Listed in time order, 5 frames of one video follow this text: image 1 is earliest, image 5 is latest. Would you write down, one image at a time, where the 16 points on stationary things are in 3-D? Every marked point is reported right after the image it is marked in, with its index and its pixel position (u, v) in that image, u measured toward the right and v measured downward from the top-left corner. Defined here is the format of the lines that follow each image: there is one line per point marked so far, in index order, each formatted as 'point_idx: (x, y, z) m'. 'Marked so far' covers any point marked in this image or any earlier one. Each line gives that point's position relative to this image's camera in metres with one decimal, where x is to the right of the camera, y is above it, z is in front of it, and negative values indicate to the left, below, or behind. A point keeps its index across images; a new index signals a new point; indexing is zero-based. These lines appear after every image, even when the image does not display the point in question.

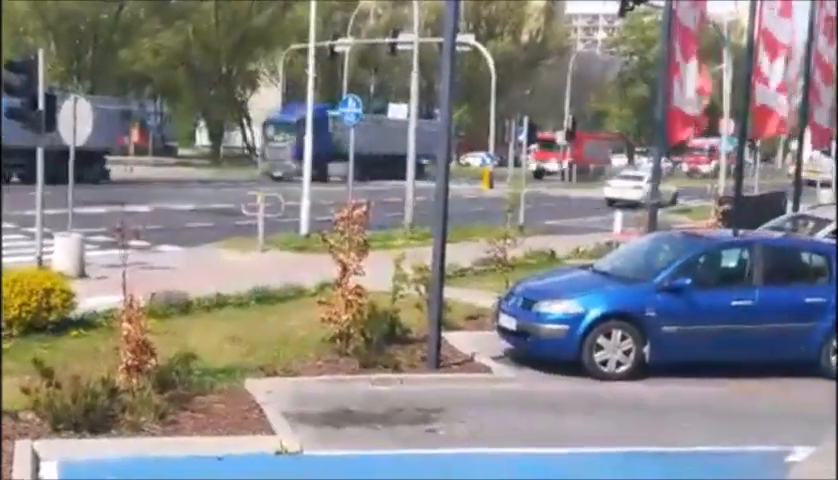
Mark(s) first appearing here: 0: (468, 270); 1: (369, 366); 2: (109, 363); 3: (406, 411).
0: (+0.6, -0.4, +17.0) m
1: (-0.4, -1.0, +10.0) m
2: (-2.3, -0.9, +9.3) m
3: (-0.1, -1.1, +8.2) m
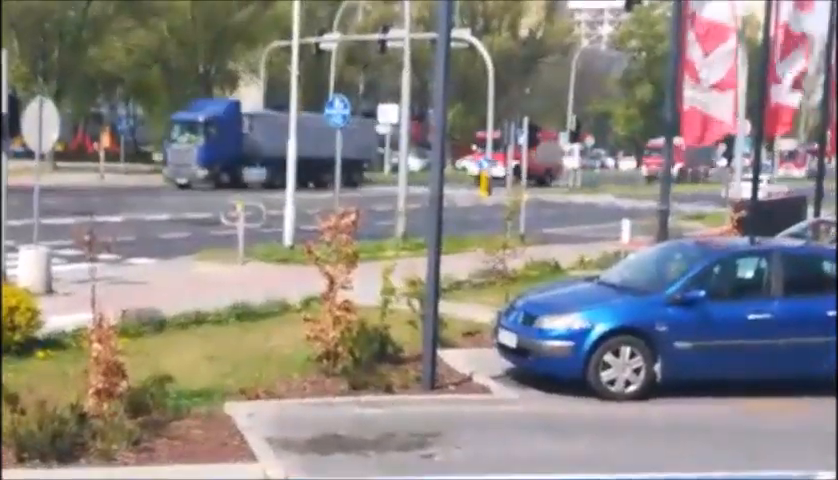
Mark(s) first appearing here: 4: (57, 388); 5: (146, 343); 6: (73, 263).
0: (+0.5, -0.6, +16.5) m
1: (-0.5, -1.1, +9.5) m
2: (-2.4, -1.0, +8.8) m
3: (-0.1, -1.2, +7.7) m
4: (-2.5, -1.0, +8.8) m
5: (-2.4, -0.9, +11.3) m
6: (-5.4, -0.4, +19.7) m
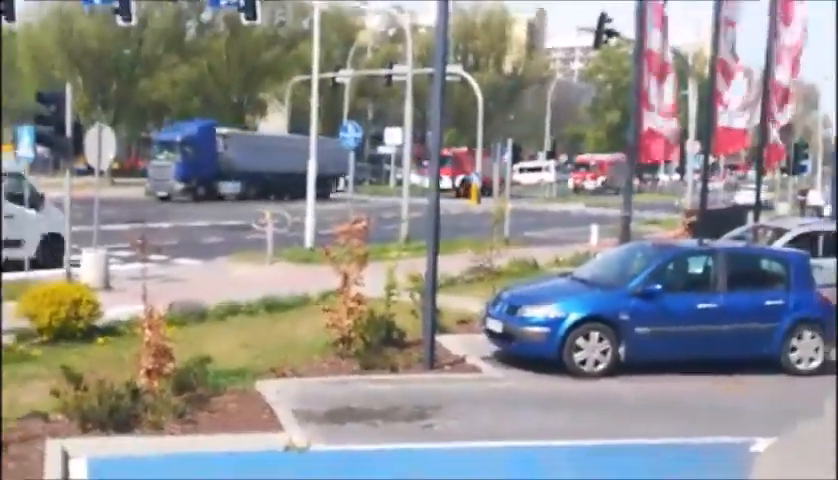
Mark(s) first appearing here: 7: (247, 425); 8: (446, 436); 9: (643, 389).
0: (+0.6, -0.6, +17.7) m
1: (-0.4, -1.1, +10.7) m
2: (-2.4, -1.1, +10.0) m
3: (-0.1, -1.2, +8.9) m
4: (-2.5, -1.1, +10.0) m
5: (-2.4, -1.0, +12.5) m
6: (-5.3, -0.5, +21.0) m
7: (-1.2, -1.3, +8.4) m
8: (+0.2, -1.3, +8.1) m
9: (+1.8, -1.1, +9.6) m
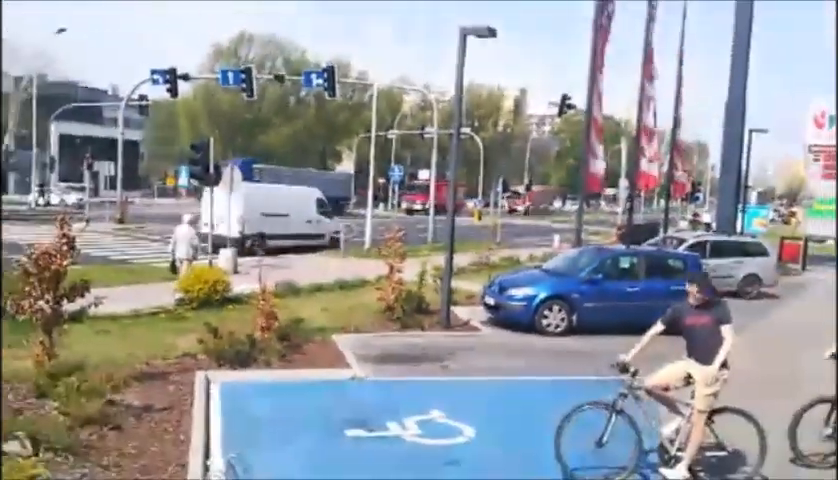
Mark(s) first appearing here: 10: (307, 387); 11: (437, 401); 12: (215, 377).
0: (+1.6, -0.4, +21.6) m
1: (0.0, -1.1, +14.7) m
2: (-2.0, -1.0, +14.1) m
3: (+0.2, -1.2, +12.9) m
4: (-2.1, -1.0, +14.2) m
5: (-1.8, -0.8, +16.6) m
6: (-4.1, -0.1, +25.3) m
7: (-0.9, -1.3, +12.4) m
8: (+0.4, -1.3, +12.1) m
9: (+2.1, -1.1, +13.5) m
10: (-1.1, -1.4, +11.7) m
11: (+0.2, -1.6, +12.2) m
12: (-1.9, -1.3, +11.9) m
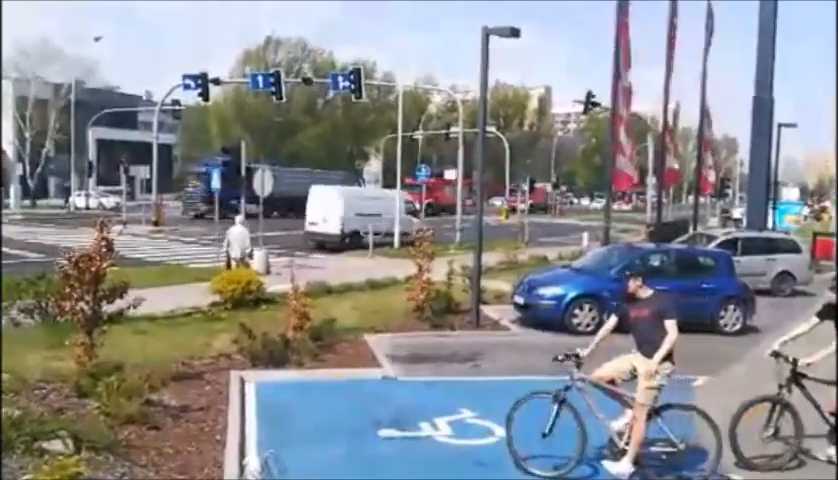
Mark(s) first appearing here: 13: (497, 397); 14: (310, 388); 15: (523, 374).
0: (+2.3, -0.1, +21.5) m
1: (+0.4, -1.0, +14.7) m
2: (-1.6, -1.0, +14.3) m
3: (+0.5, -1.2, +12.9) m
4: (-1.7, -1.0, +14.4) m
5: (-1.3, -0.7, +16.8) m
6: (-3.1, +0.2, +25.5) m
7: (-0.6, -1.3, +12.5) m
8: (+0.7, -1.3, +12.1) m
9: (+2.5, -1.1, +13.4) m
10: (-0.8, -1.4, +11.9) m
11: (+0.5, -1.6, +12.3) m
12: (-1.6, -1.4, +12.1) m
13: (+0.8, -1.6, +12.3) m
14: (-1.0, -1.5, +12.0) m
15: (+1.0, -1.3, +12.0) m
